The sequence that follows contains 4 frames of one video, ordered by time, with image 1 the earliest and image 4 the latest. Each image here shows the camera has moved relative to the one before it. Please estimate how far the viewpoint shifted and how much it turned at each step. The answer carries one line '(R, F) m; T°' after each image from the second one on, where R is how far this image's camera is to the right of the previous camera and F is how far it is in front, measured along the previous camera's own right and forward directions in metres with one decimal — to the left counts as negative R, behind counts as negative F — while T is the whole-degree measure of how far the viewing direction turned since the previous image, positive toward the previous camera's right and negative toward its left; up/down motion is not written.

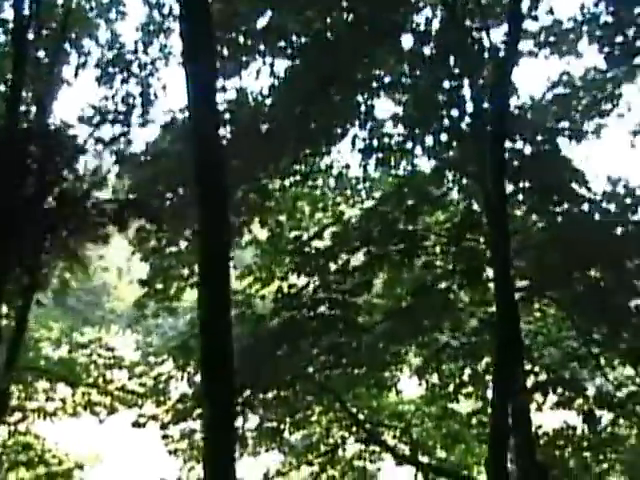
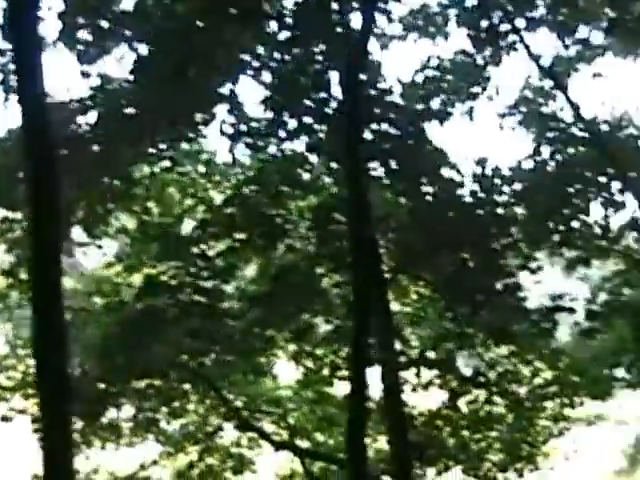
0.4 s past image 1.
(-4.0, +0.5) m; +19°
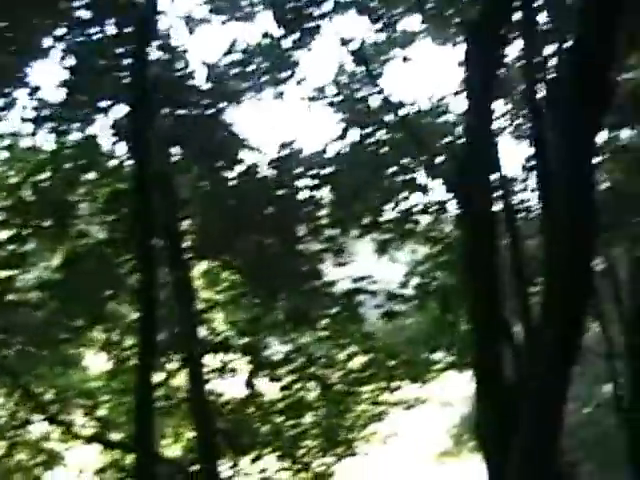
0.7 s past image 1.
(+0.1, +0.2) m; +6°
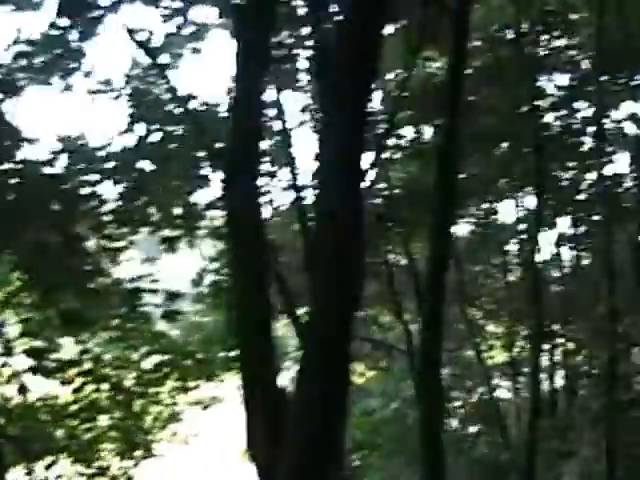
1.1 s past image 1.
(+0.2, +0.4) m; +6°
